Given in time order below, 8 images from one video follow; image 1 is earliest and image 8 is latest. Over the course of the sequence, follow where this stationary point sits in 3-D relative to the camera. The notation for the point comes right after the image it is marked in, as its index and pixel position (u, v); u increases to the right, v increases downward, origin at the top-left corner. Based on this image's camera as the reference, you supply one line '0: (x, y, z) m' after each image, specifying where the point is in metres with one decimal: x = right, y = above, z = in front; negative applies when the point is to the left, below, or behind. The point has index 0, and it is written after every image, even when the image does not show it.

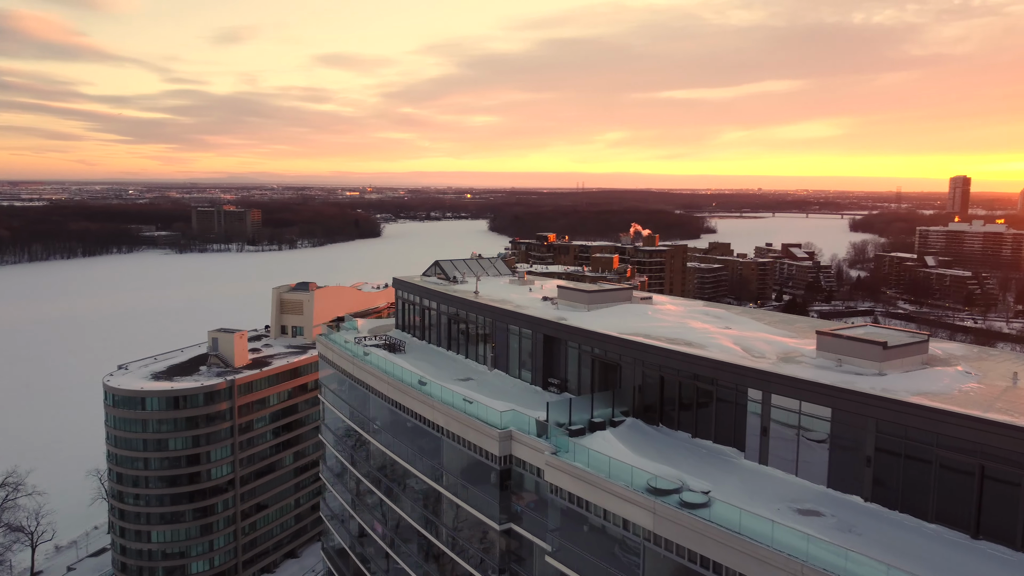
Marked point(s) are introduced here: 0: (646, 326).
0: (+0.9, -0.3, +5.7) m
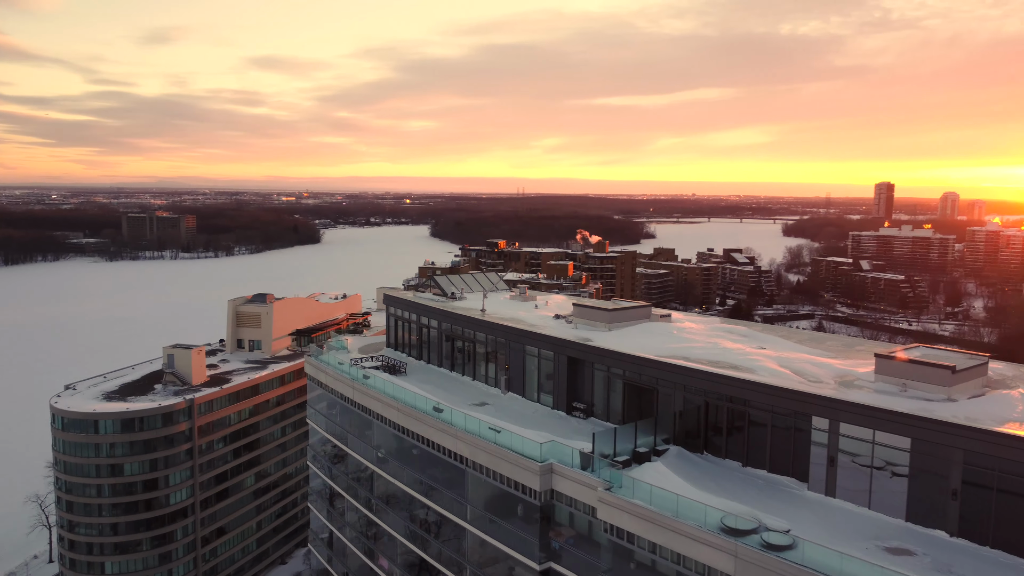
0: (+1.1, -0.4, +5.4) m
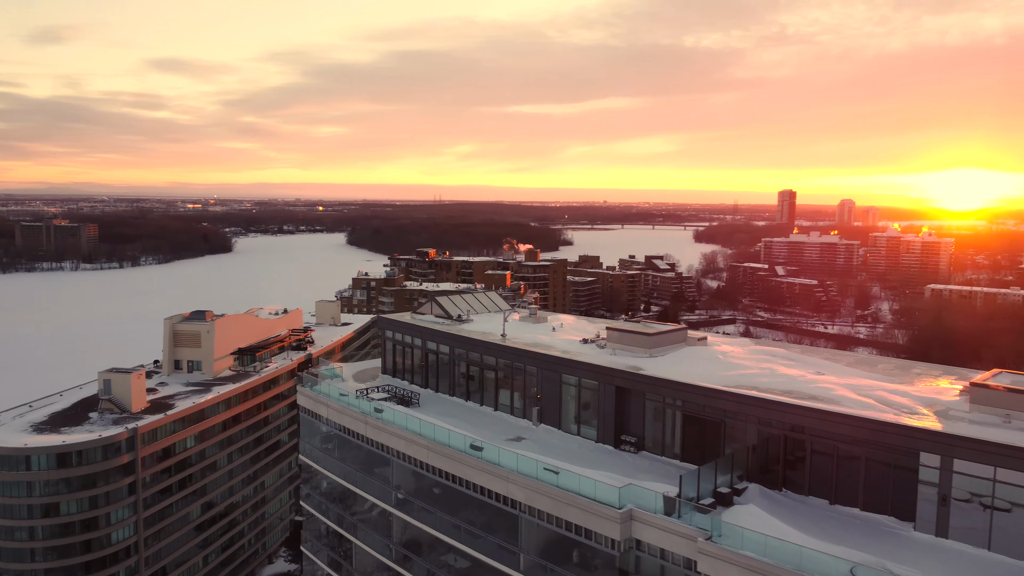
0: (+1.4, -0.5, +5.1) m
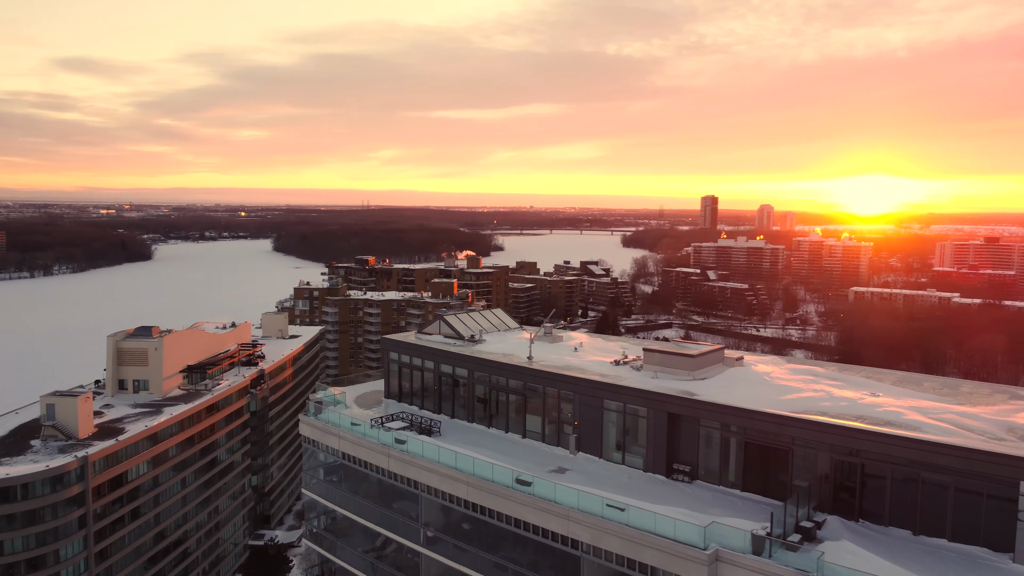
0: (+1.7, -0.7, +4.9) m
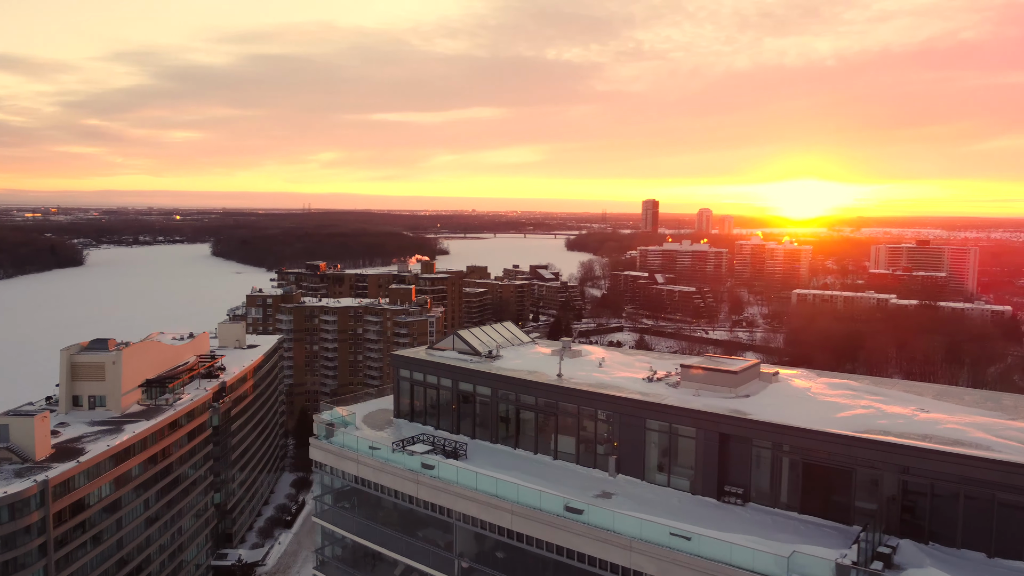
0: (+2.0, -0.8, +4.8) m
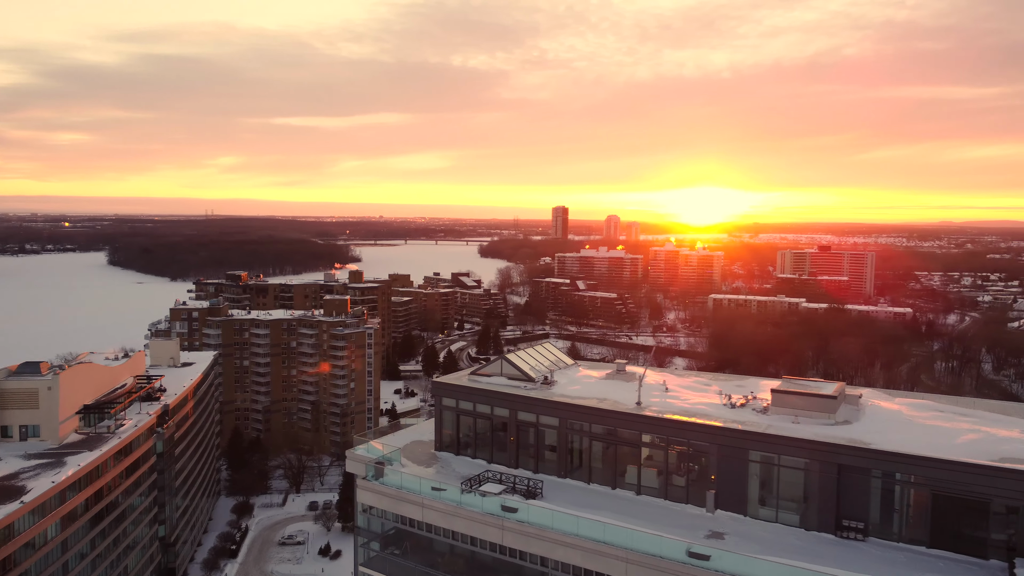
0: (+2.6, -0.9, +4.6) m
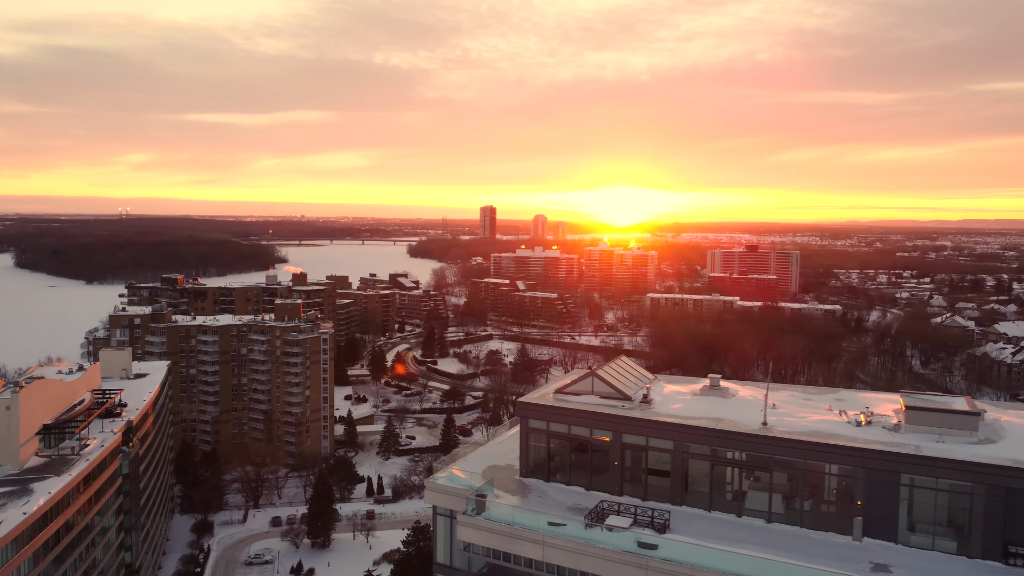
0: (+3.3, -0.9, +4.4) m
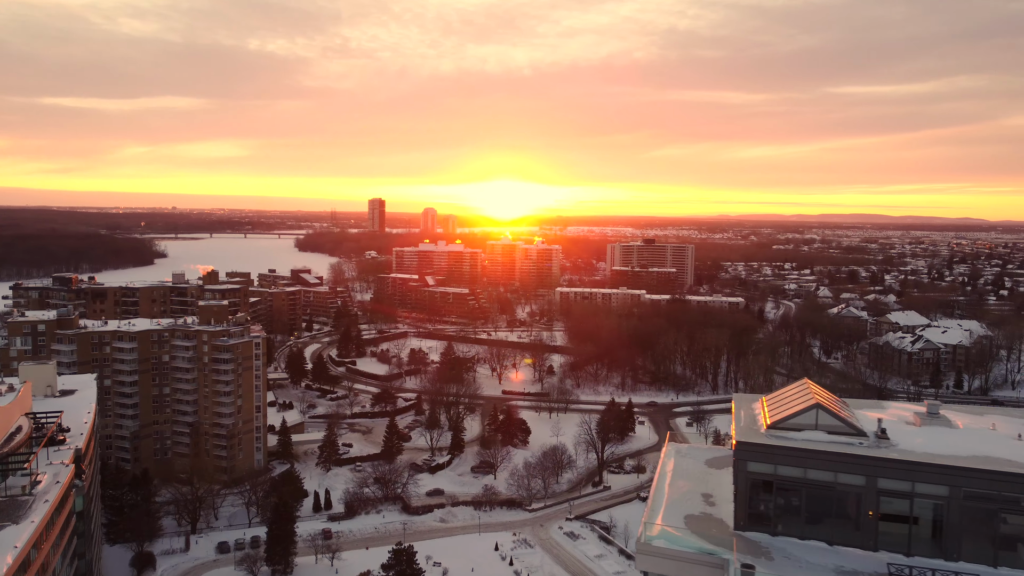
0: (+4.7, -1.0, +4.0) m
